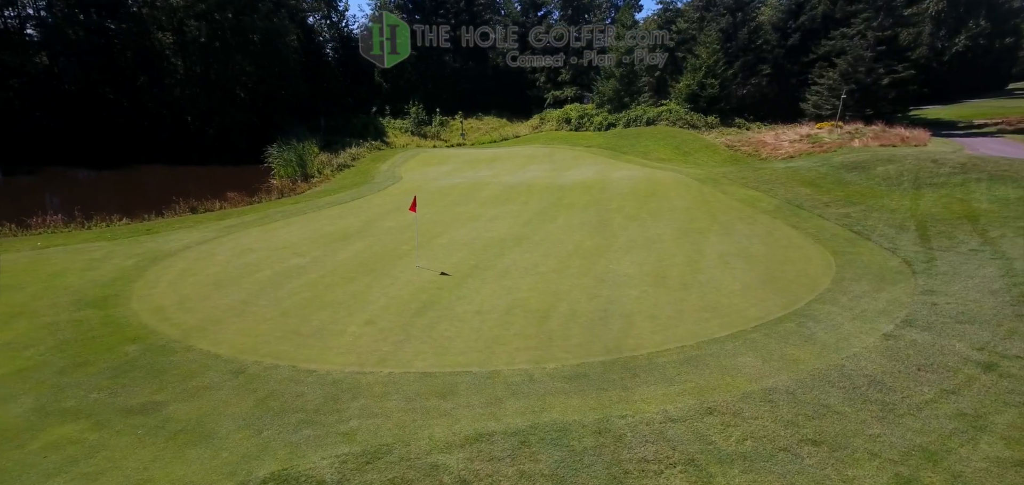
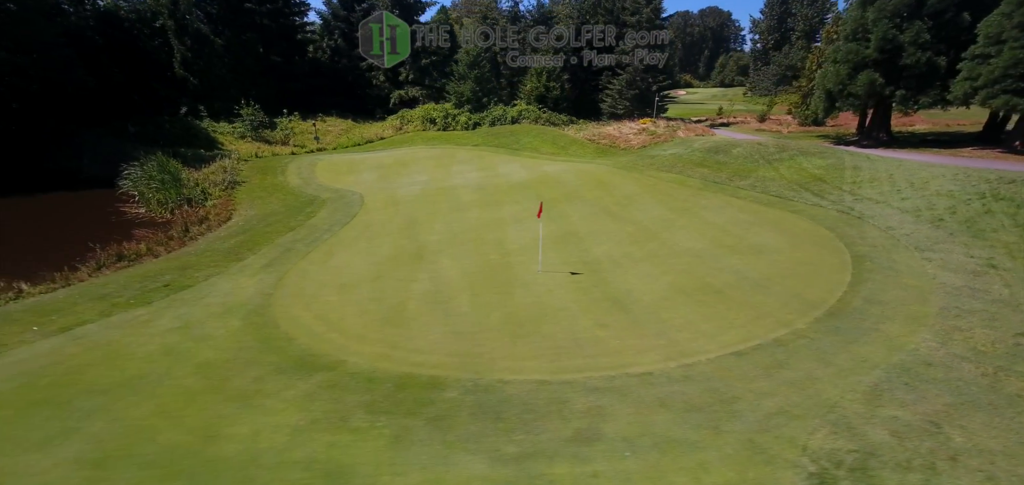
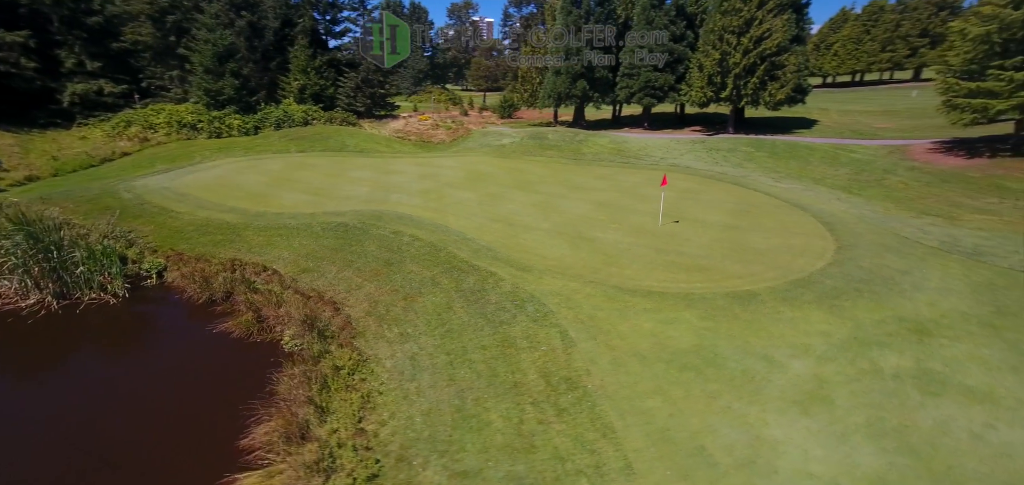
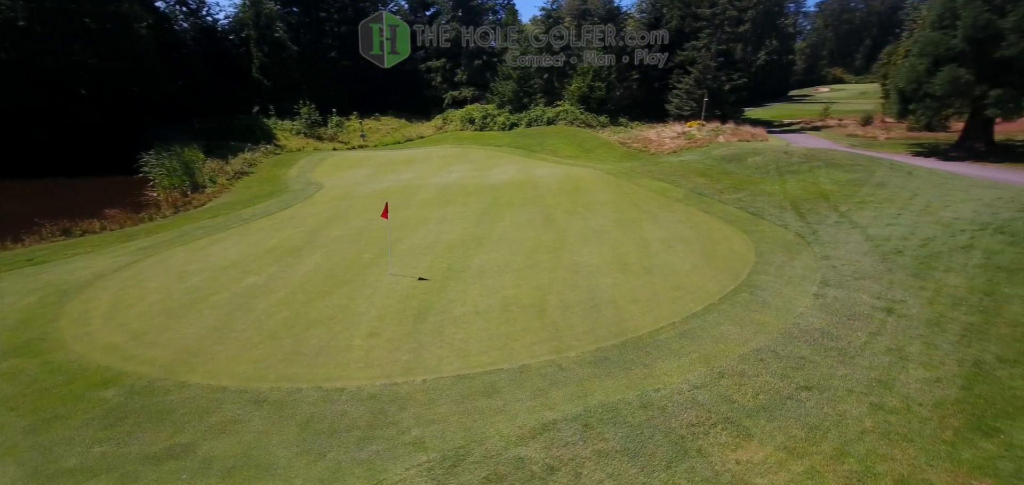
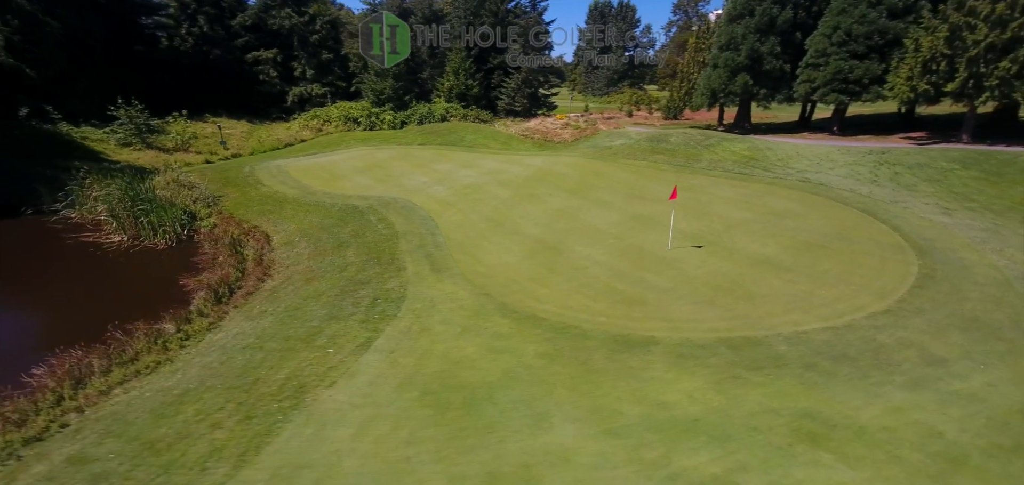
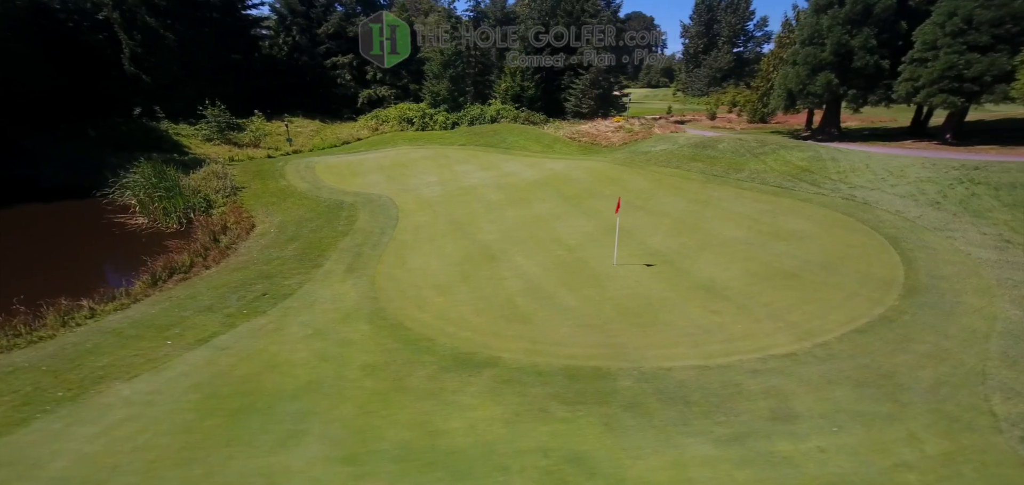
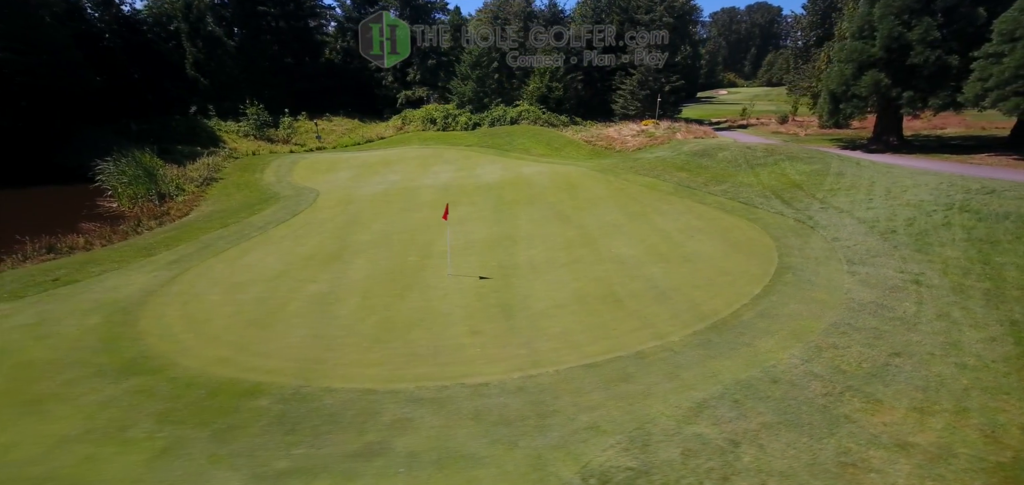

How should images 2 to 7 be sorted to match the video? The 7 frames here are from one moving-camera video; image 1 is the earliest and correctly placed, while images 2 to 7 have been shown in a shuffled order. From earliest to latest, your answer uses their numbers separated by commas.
4, 7, 2, 6, 5, 3
